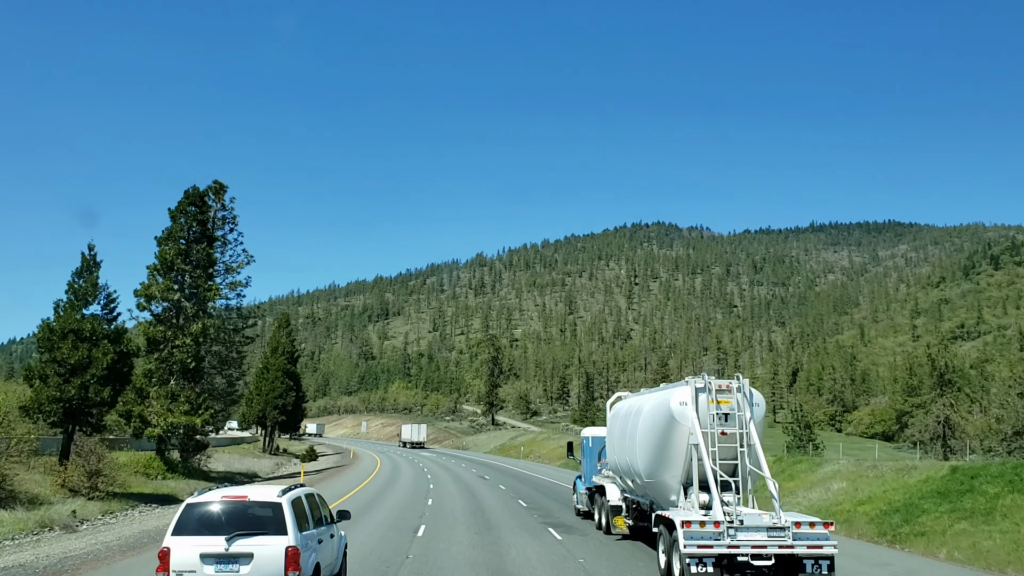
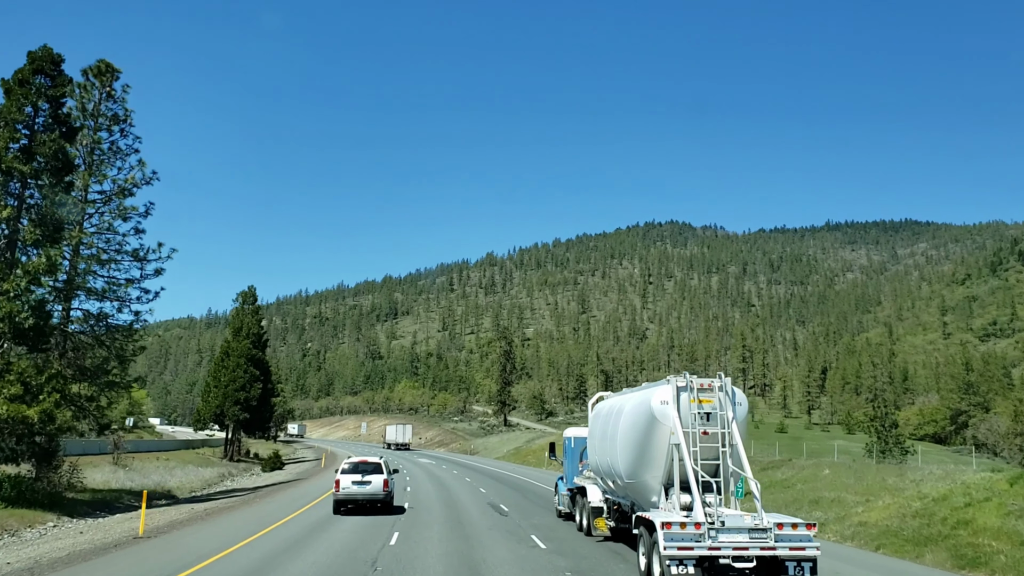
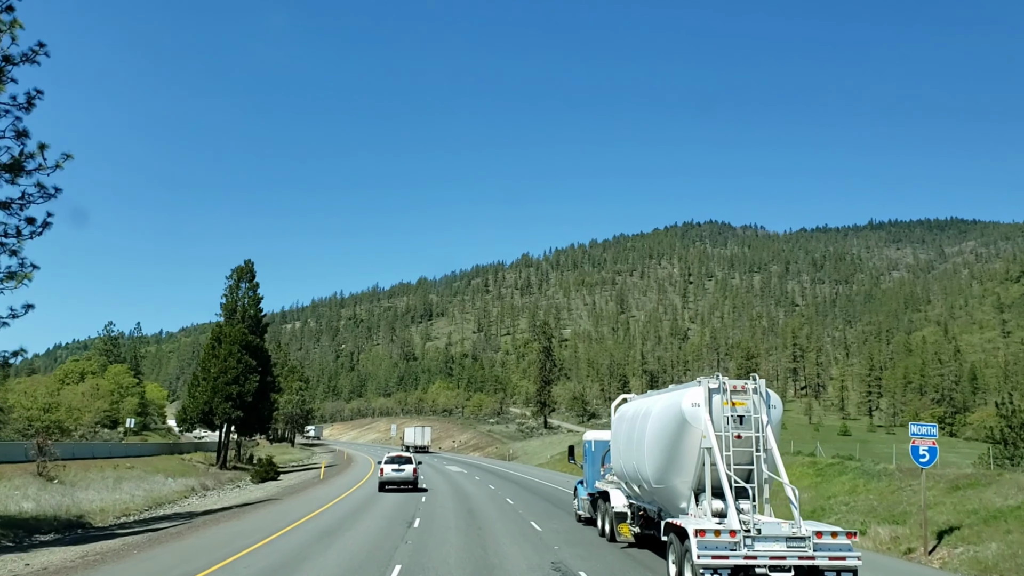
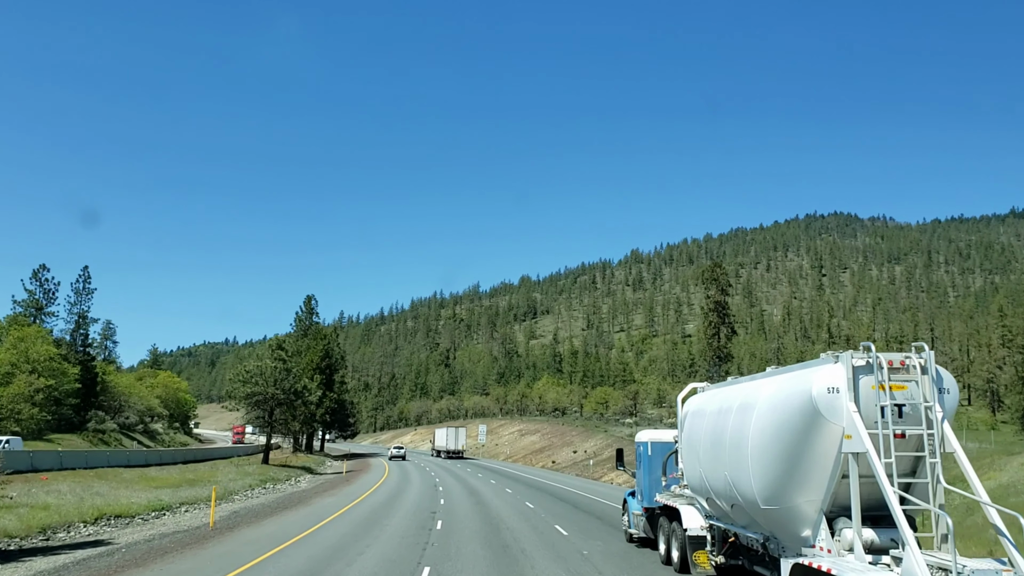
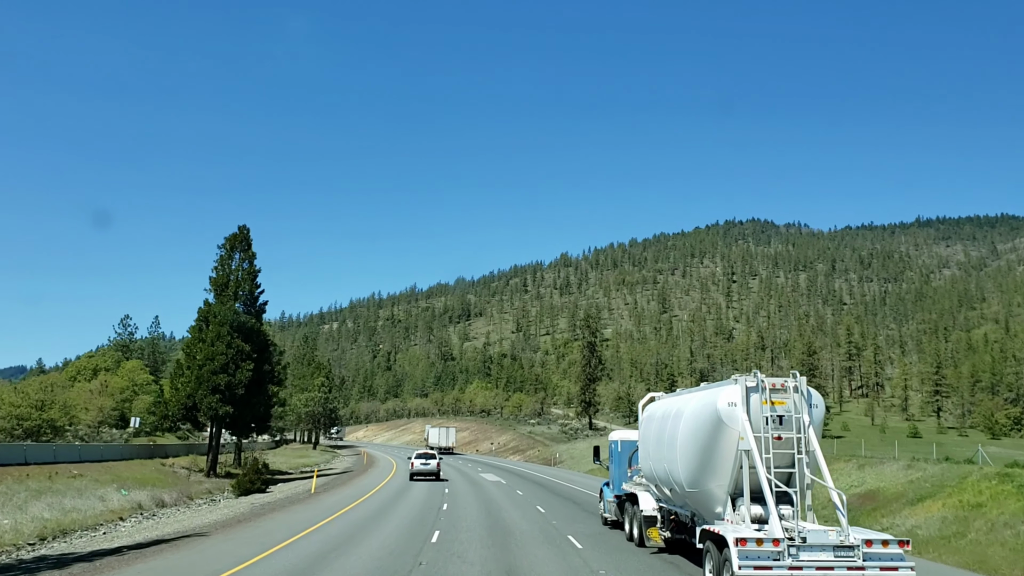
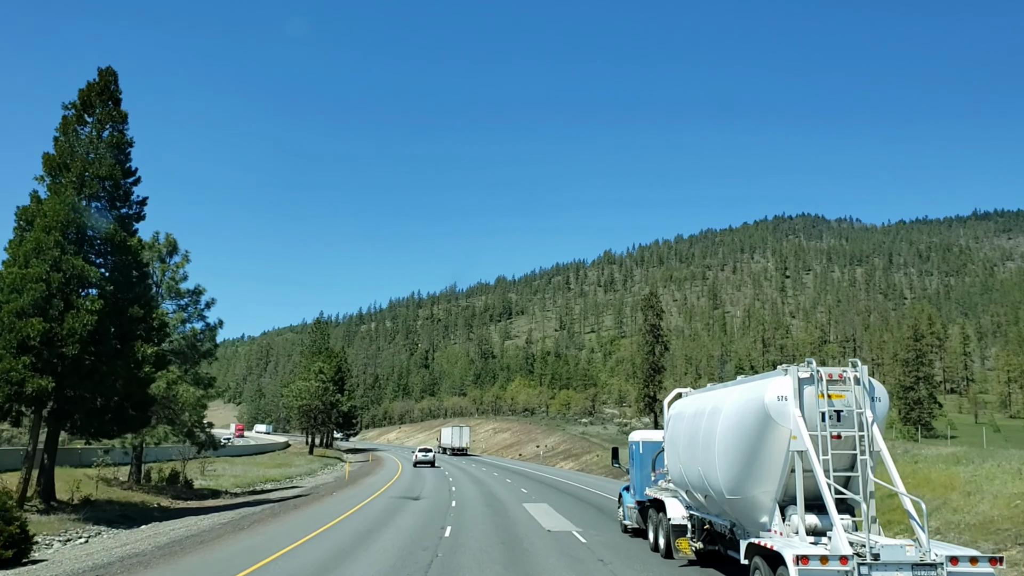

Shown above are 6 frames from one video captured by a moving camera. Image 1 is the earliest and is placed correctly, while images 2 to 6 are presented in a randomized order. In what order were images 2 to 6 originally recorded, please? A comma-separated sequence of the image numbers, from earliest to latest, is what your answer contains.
2, 3, 5, 6, 4
